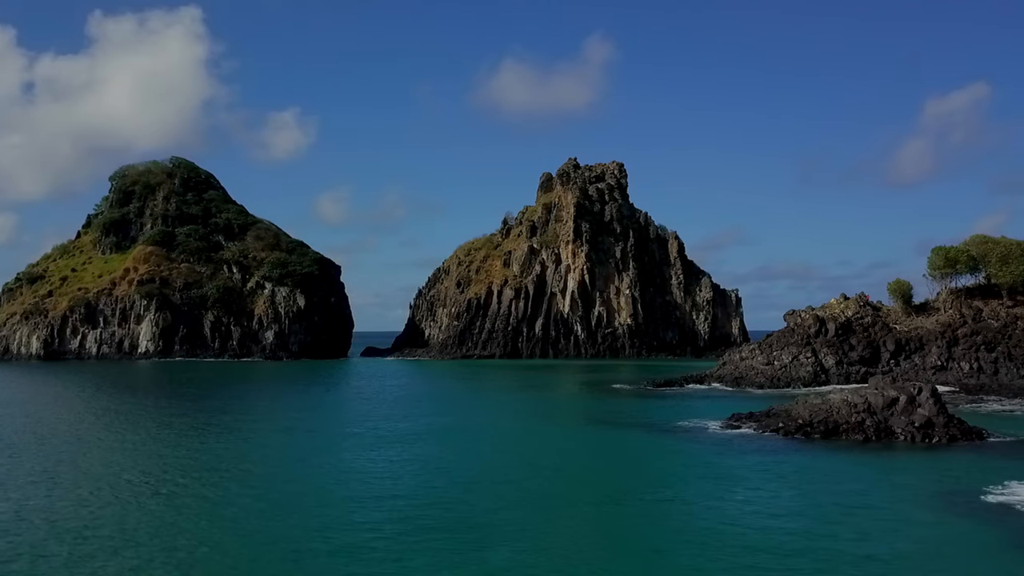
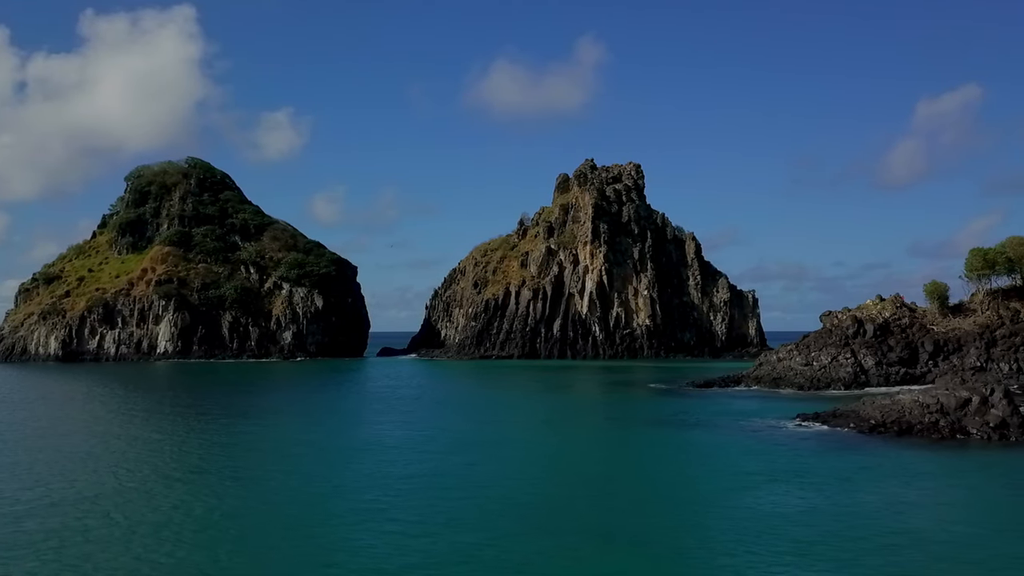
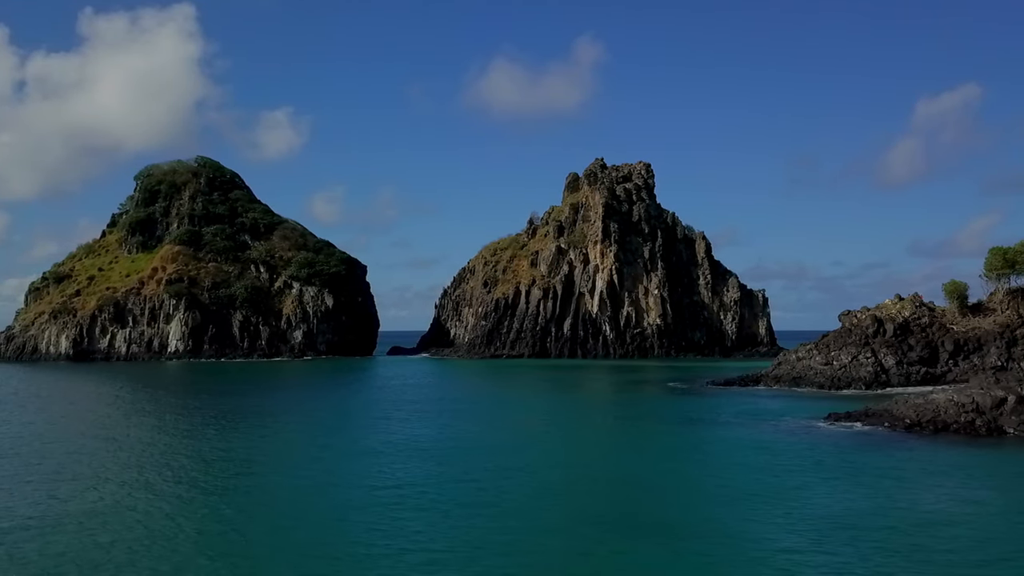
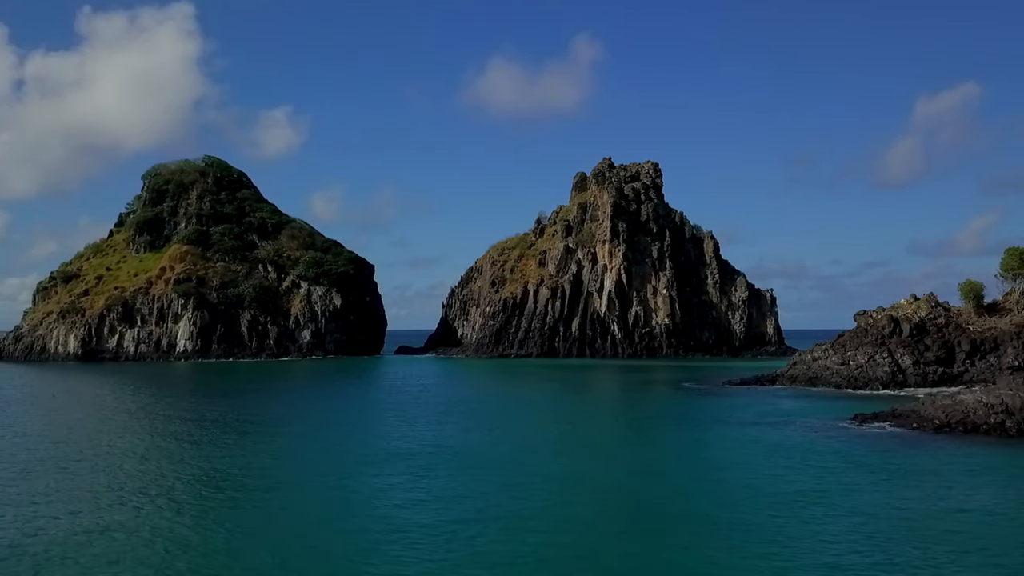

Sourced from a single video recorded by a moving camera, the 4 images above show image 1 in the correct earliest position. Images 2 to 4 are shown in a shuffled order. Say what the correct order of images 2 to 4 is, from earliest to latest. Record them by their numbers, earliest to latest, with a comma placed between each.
2, 3, 4
